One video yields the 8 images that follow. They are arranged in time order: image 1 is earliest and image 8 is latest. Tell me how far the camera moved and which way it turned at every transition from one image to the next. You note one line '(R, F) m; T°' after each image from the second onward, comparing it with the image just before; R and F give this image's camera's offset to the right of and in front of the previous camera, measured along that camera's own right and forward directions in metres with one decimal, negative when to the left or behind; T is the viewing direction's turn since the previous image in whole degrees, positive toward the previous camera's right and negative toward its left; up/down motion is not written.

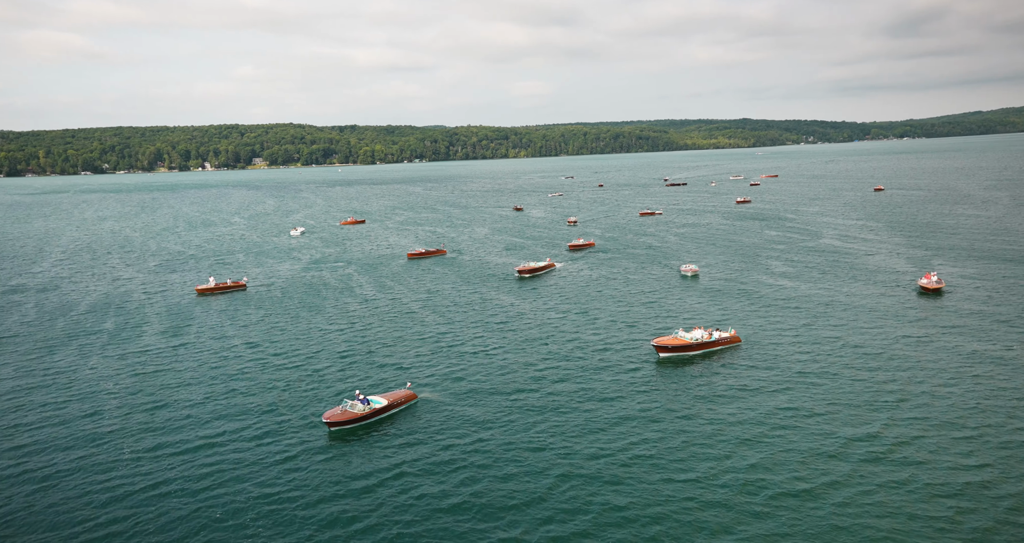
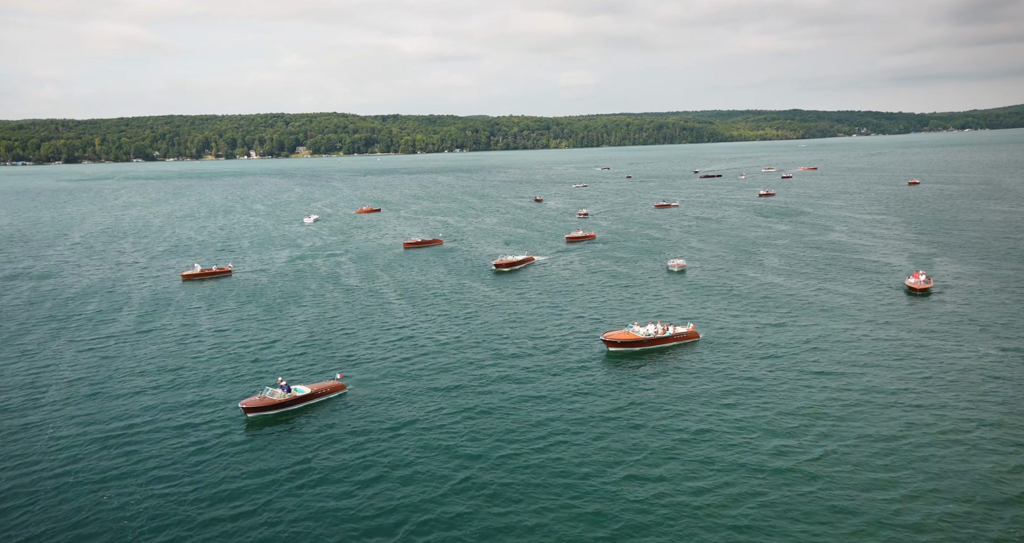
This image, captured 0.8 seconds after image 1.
(+9.4, +2.4) m; -4°
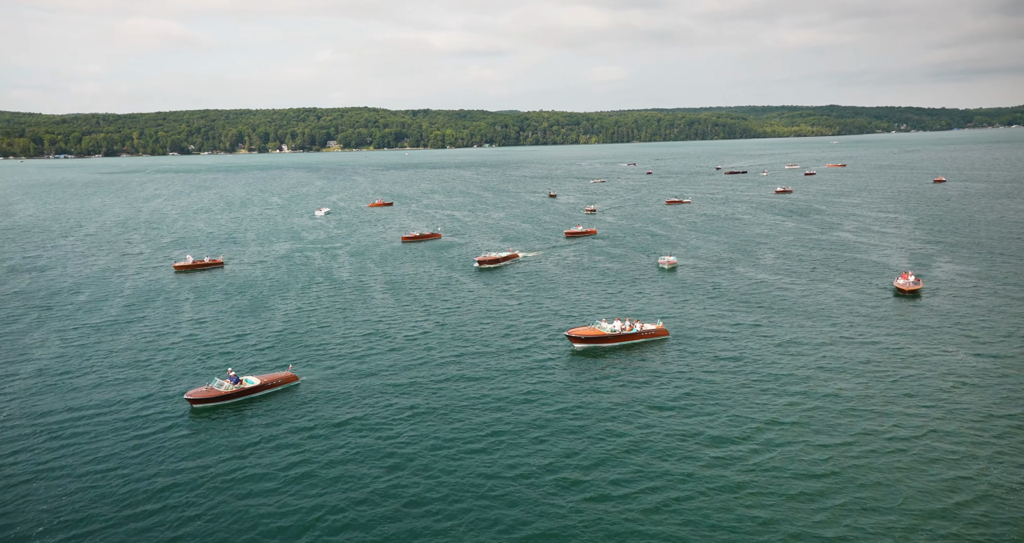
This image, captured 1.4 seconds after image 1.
(+6.5, +1.3) m; -3°
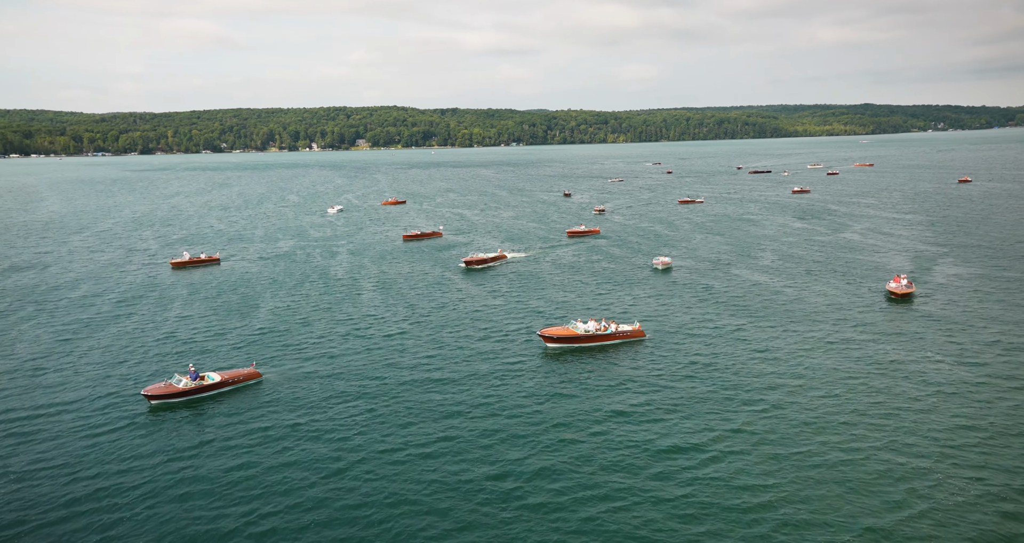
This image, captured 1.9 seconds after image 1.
(+5.4, +1.2) m; -2°
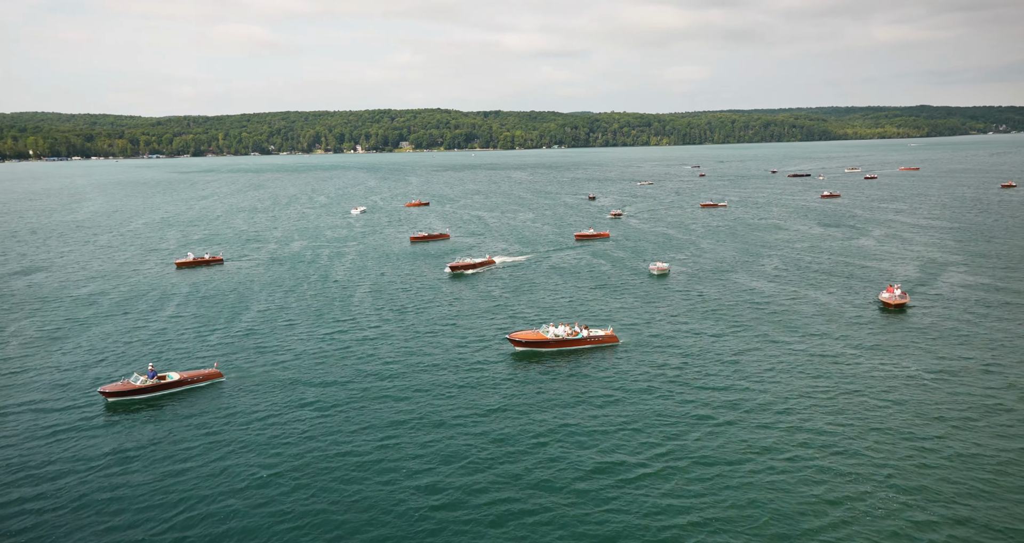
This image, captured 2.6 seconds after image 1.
(+7.2, +1.4) m; -4°
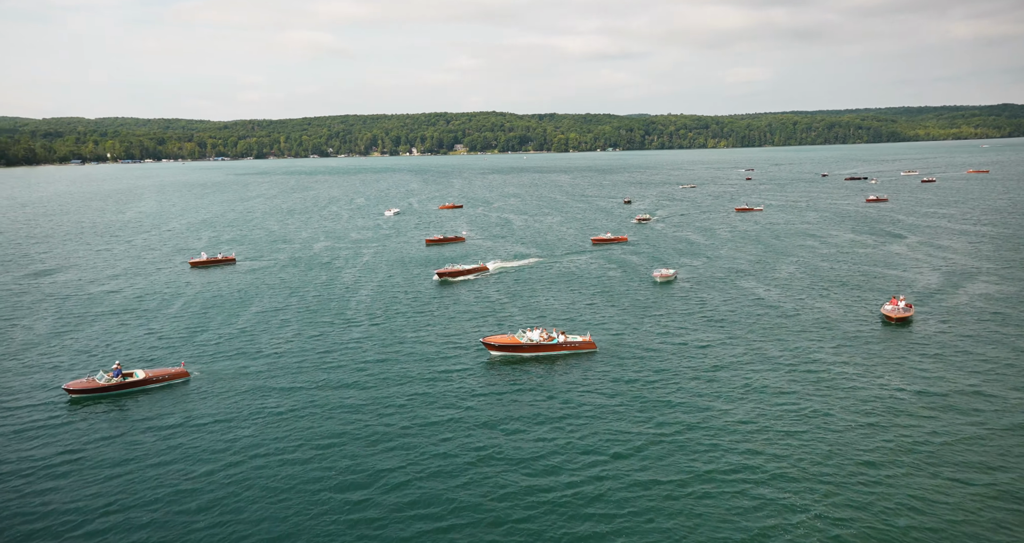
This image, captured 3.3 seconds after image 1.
(+7.7, +2.4) m; -5°
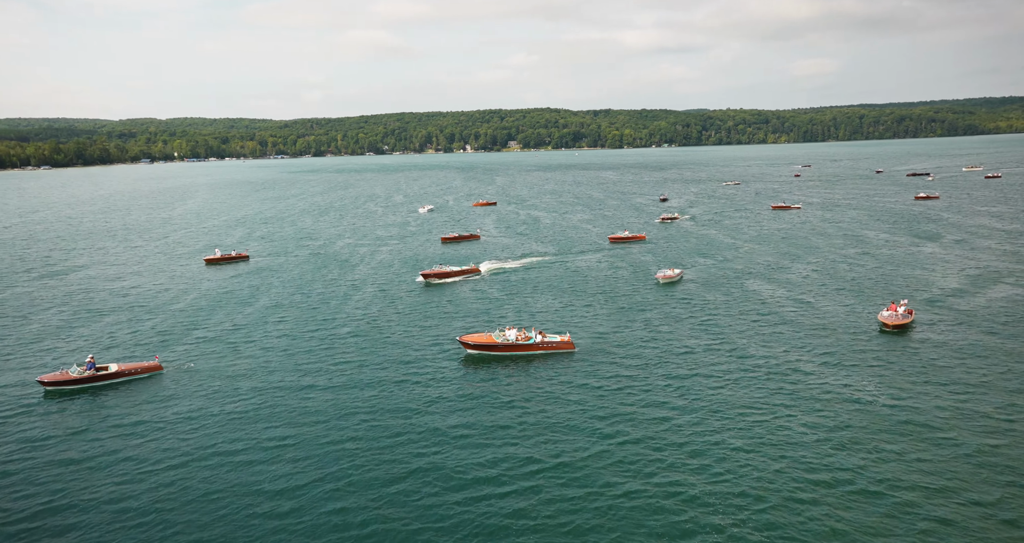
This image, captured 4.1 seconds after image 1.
(+7.5, +2.3) m; -5°
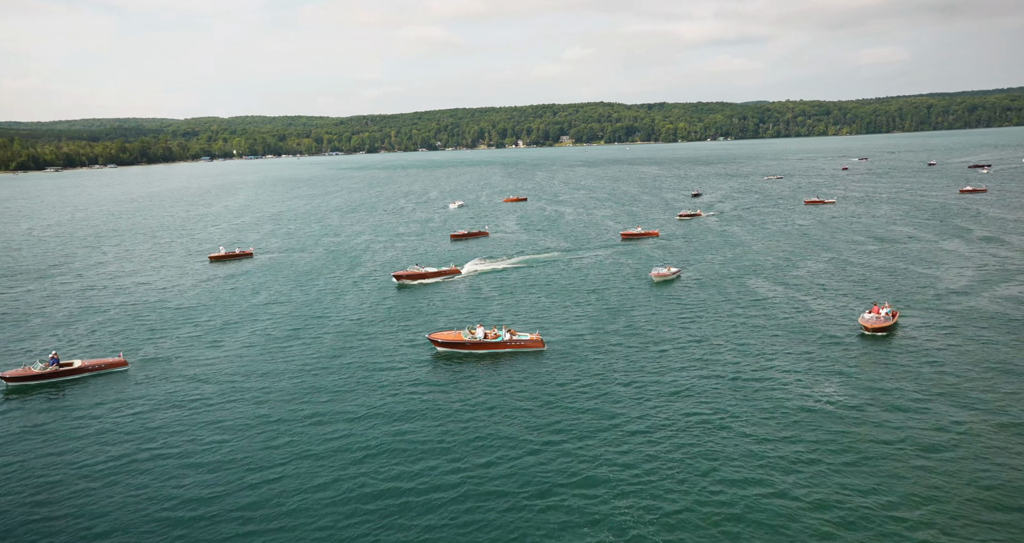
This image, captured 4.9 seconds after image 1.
(+8.1, +2.3) m; -5°
